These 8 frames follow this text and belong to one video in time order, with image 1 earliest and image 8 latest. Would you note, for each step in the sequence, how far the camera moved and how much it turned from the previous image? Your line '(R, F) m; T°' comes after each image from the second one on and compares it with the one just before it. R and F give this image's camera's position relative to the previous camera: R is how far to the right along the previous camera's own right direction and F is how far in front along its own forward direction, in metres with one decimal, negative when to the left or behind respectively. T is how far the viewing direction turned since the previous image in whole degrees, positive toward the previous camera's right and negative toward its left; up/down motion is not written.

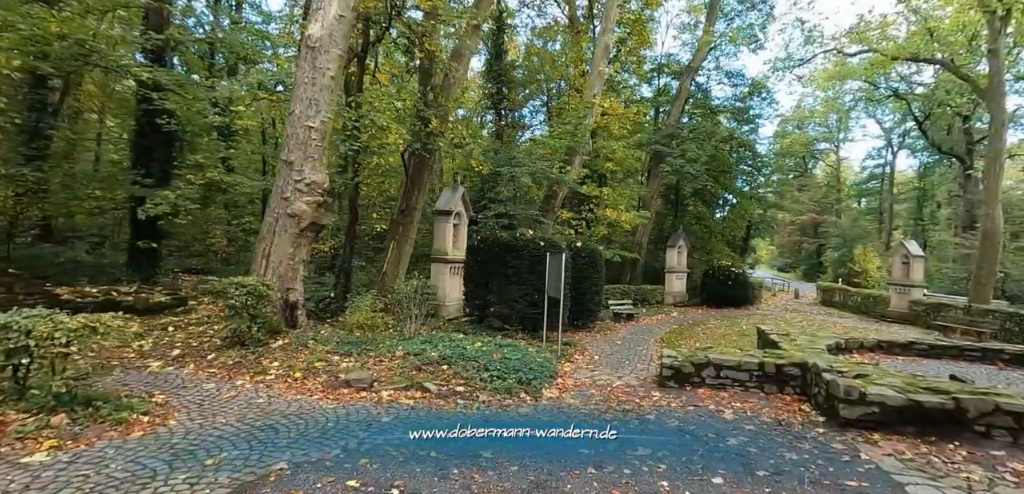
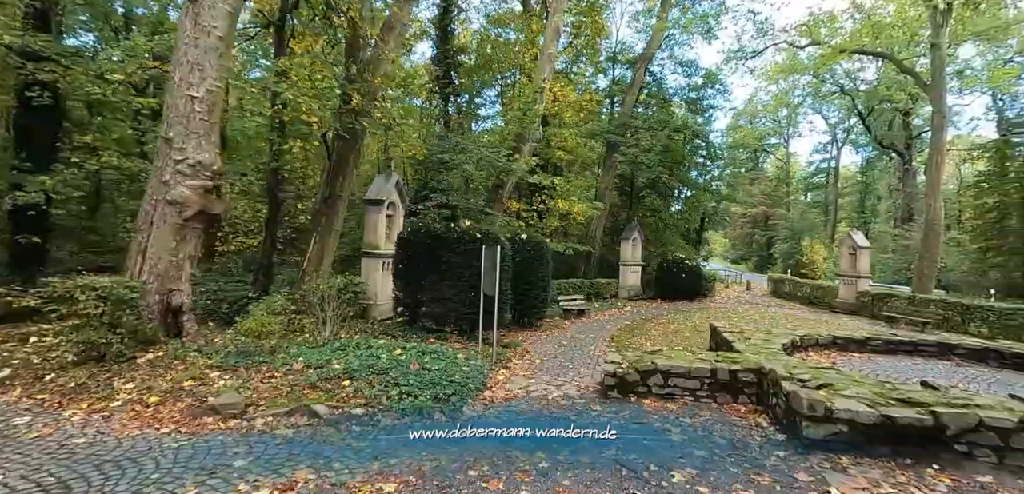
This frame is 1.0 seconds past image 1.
(+0.4, +0.8) m; +4°
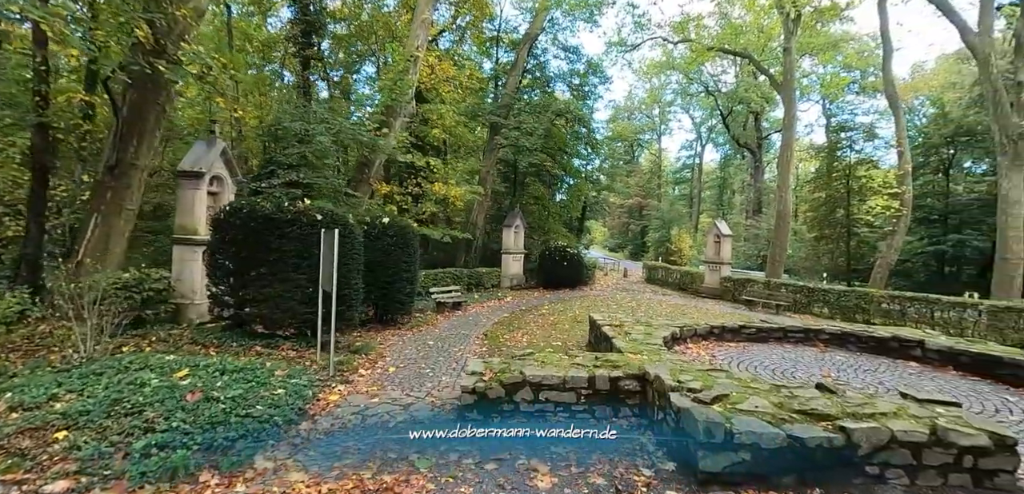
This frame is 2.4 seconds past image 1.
(+0.5, +1.1) m; +13°
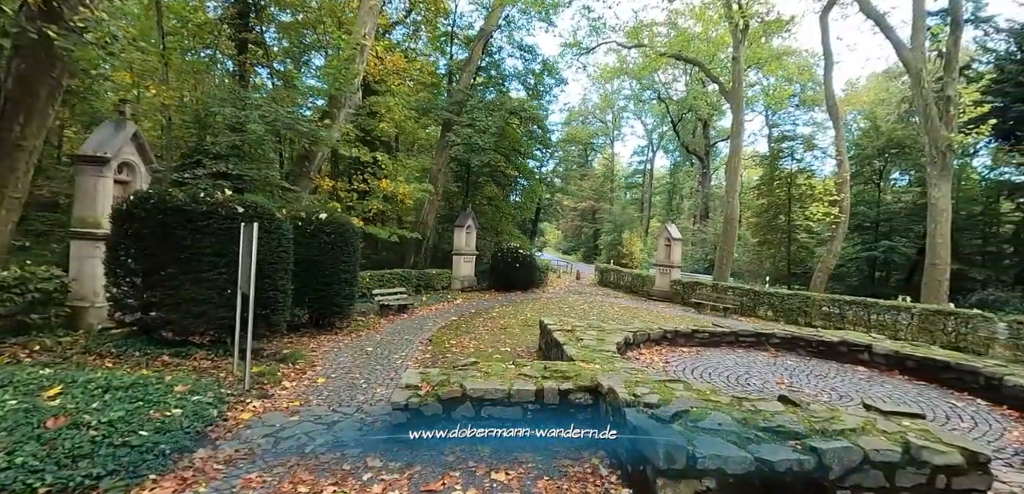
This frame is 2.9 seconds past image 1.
(+0.1, +0.4) m; +5°
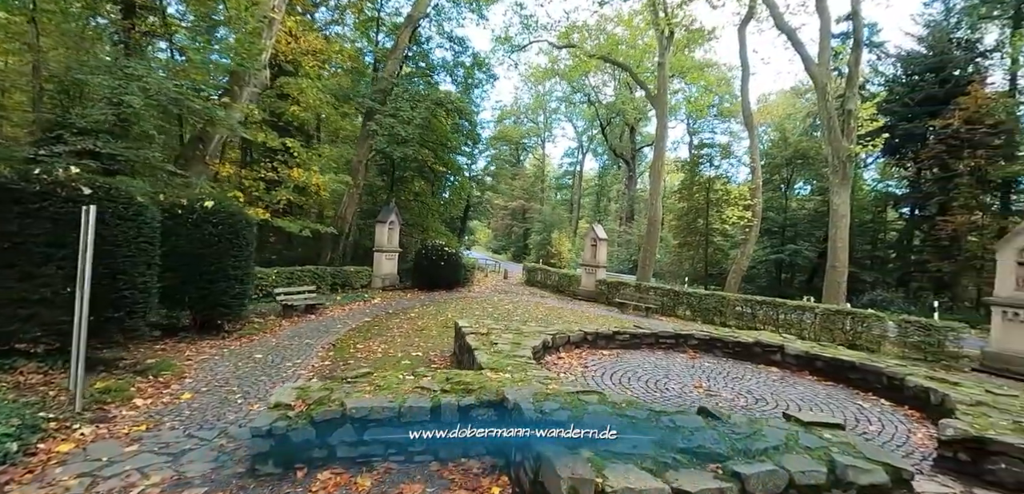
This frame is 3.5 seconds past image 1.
(+0.2, +0.5) m; +8°
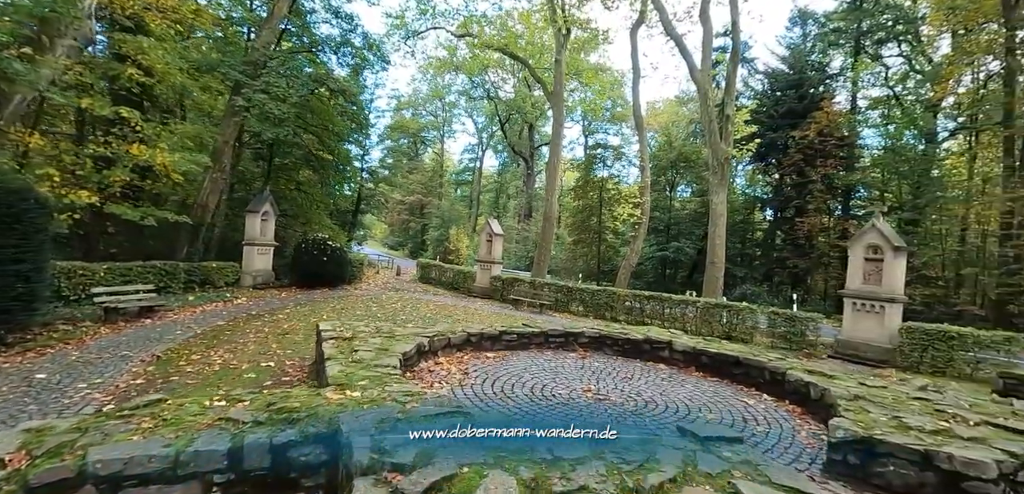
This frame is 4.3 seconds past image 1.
(+0.3, +0.7) m; +11°
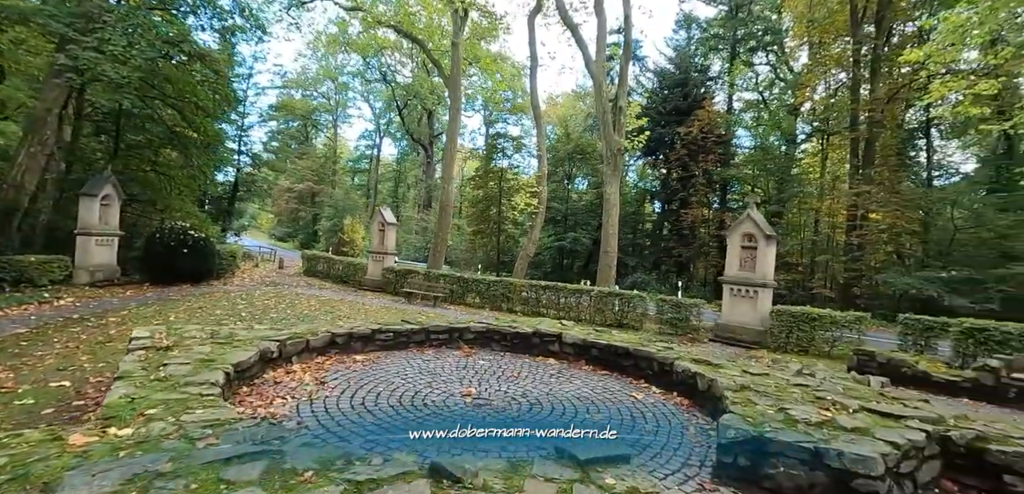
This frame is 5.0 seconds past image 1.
(+0.3, +0.6) m; +11°
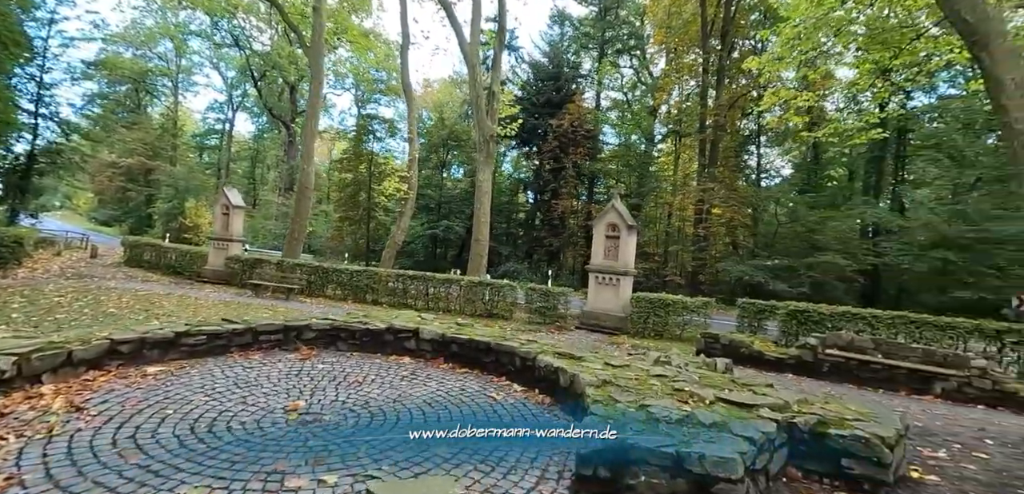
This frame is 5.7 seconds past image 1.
(+0.2, +0.5) m; +14°
